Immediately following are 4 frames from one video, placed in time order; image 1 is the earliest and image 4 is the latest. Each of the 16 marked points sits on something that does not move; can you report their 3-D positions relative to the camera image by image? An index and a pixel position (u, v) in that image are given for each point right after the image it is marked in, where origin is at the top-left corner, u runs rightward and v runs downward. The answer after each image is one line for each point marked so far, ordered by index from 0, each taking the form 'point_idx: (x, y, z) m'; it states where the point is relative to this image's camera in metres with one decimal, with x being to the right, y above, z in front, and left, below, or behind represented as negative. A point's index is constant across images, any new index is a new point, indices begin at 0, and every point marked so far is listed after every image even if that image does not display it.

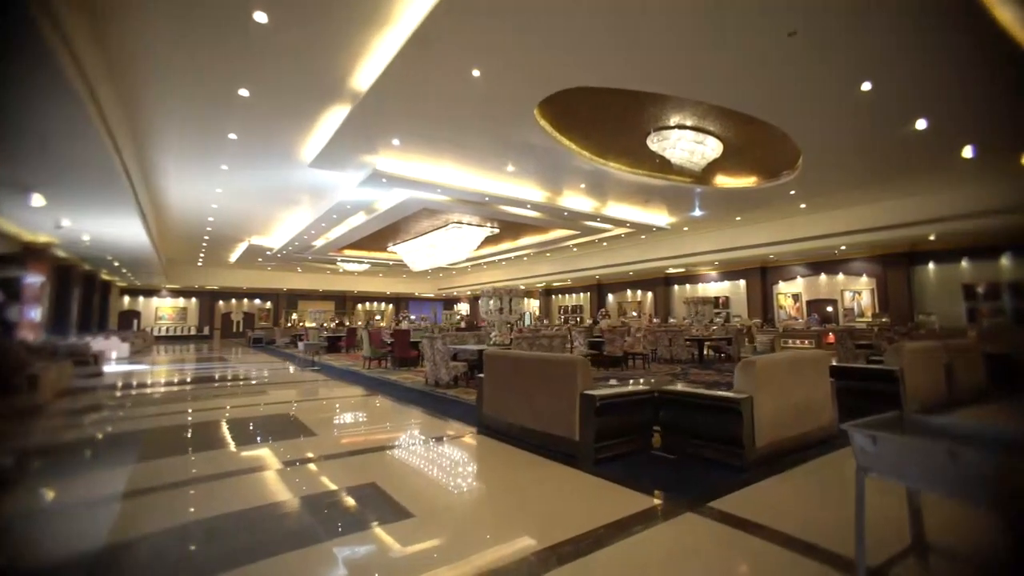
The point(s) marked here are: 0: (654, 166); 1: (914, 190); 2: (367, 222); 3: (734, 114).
0: (+2.1, +1.9, +6.9) m
1: (+6.9, +1.7, +7.9) m
2: (-2.8, +1.3, +8.8) m
3: (+2.6, +2.0, +5.3) m
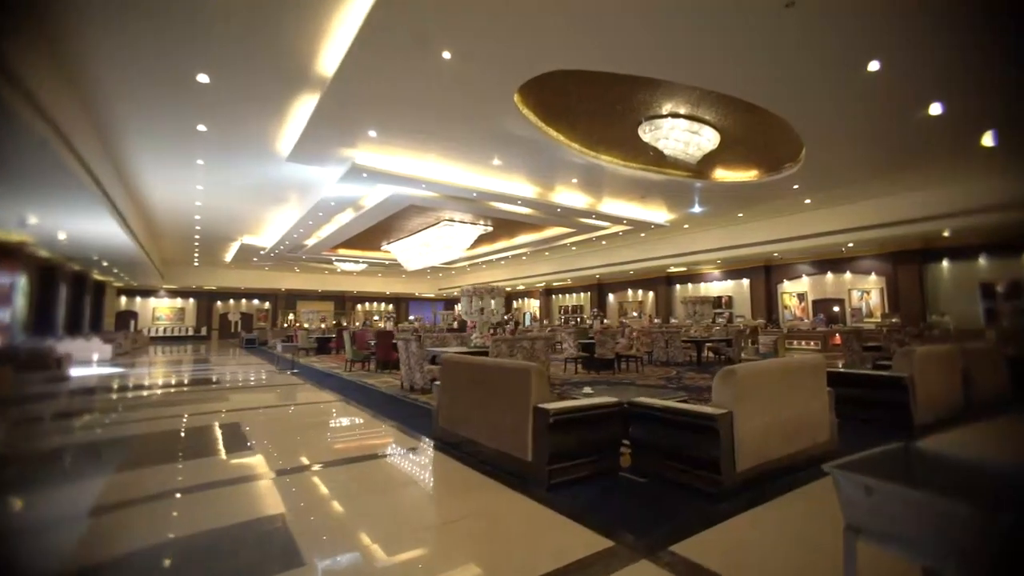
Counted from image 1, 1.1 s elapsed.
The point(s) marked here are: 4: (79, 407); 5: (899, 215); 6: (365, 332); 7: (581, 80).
0: (+2.0, +1.9, +6.6) m
1: (+6.8, +1.7, +7.5) m
2: (-3.0, +1.3, +8.6) m
3: (+2.4, +2.0, +4.9) m
4: (-7.4, -2.1, +8.0) m
5: (+7.2, +1.4, +8.4) m
6: (-3.4, -1.0, +10.6) m
7: (+0.7, +2.1, +4.5) m
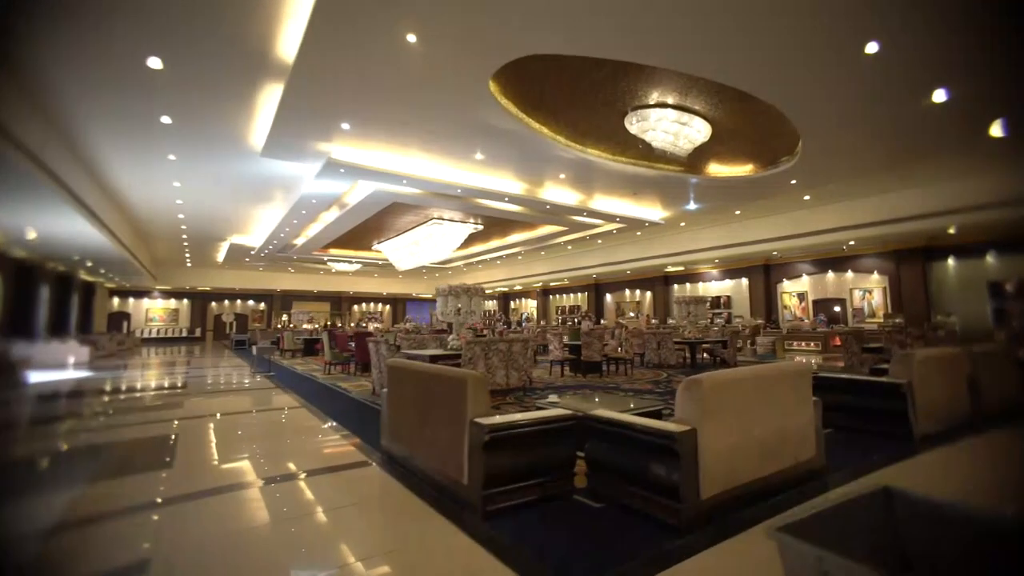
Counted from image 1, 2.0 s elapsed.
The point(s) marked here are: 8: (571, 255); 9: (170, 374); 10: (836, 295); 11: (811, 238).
0: (+1.8, +1.9, +6.4) m
1: (+6.6, +1.8, +7.3) m
2: (-3.2, +1.3, +8.4) m
3: (+2.2, +2.0, +4.7) m
4: (-7.6, -2.1, +7.8) m
5: (+7.0, +1.4, +8.2) m
6: (-3.5, -1.0, +10.4) m
7: (+0.5, +2.1, +4.2) m
8: (+2.1, +1.1, +15.9) m
9: (-9.0, -2.3, +11.9) m
10: (+8.6, -0.2, +12.0) m
11: (+6.7, +1.1, +10.1) m
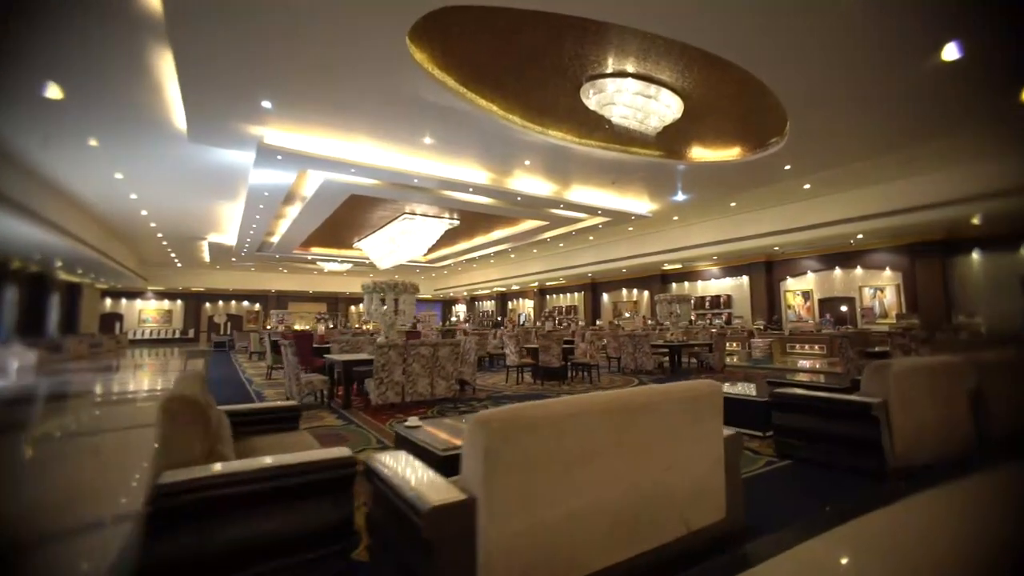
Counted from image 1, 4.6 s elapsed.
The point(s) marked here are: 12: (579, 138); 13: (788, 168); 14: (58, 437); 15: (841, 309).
0: (+1.3, +1.9, +5.8) m
1: (+6.1, +1.8, +6.5) m
2: (-3.6, +1.3, +7.9) m
3: (+1.6, +2.1, +4.1) m
4: (-8.0, -2.1, +7.5) m
5: (+6.5, +1.4, +7.4) m
6: (-3.9, -1.0, +10.0) m
7: (-0.1, +2.1, +3.7) m
8: (+1.9, +1.1, +15.2) m
9: (-9.3, -2.3, +11.7) m
10: (+8.2, -0.1, +11.2) m
11: (+6.3, +1.2, +9.4) m
12: (+0.9, +1.9, +5.8) m
13: (+4.0, +1.7, +6.5) m
14: (-5.9, -1.9, +5.8) m
15: (+8.3, -0.5, +11.3) m
